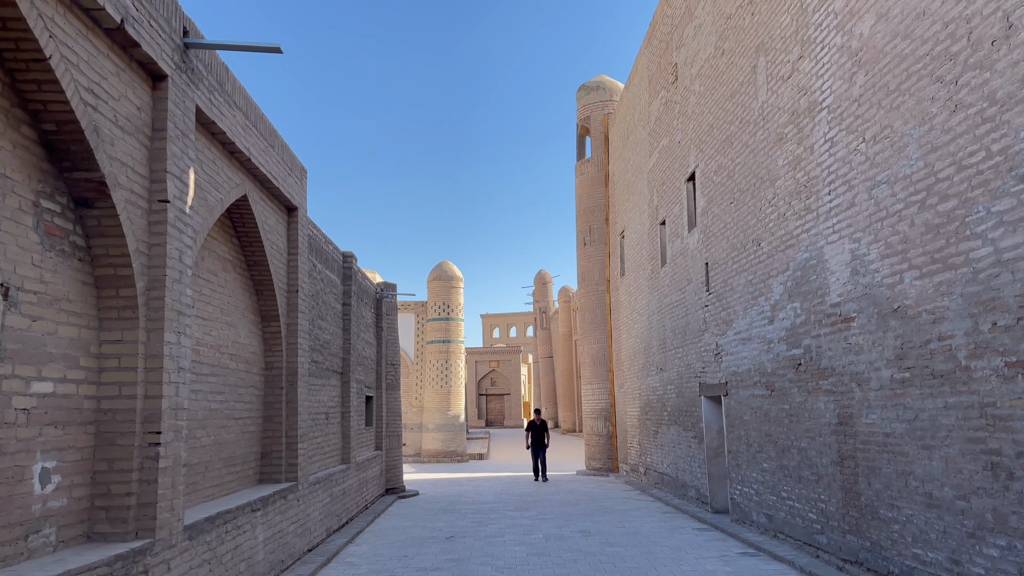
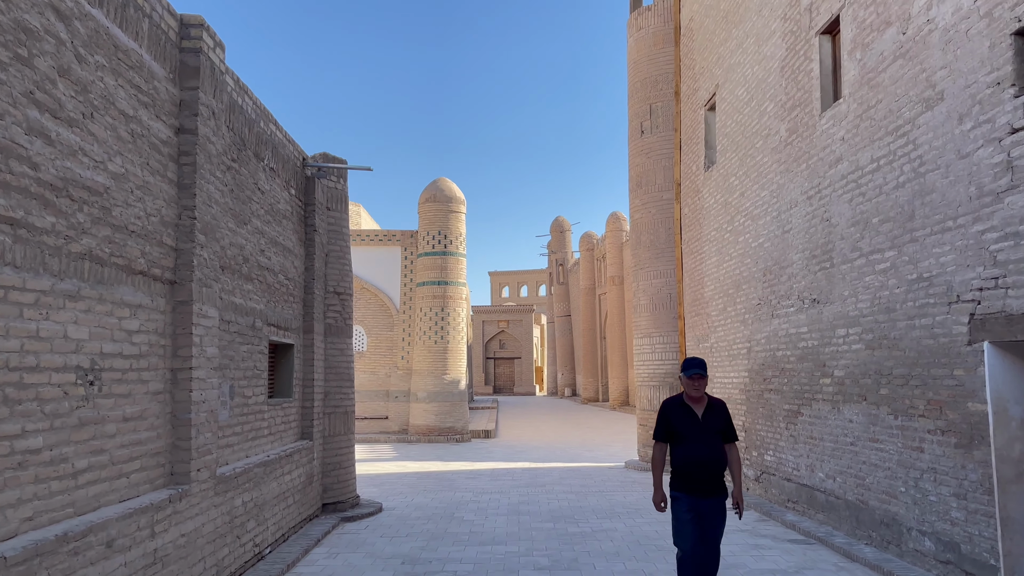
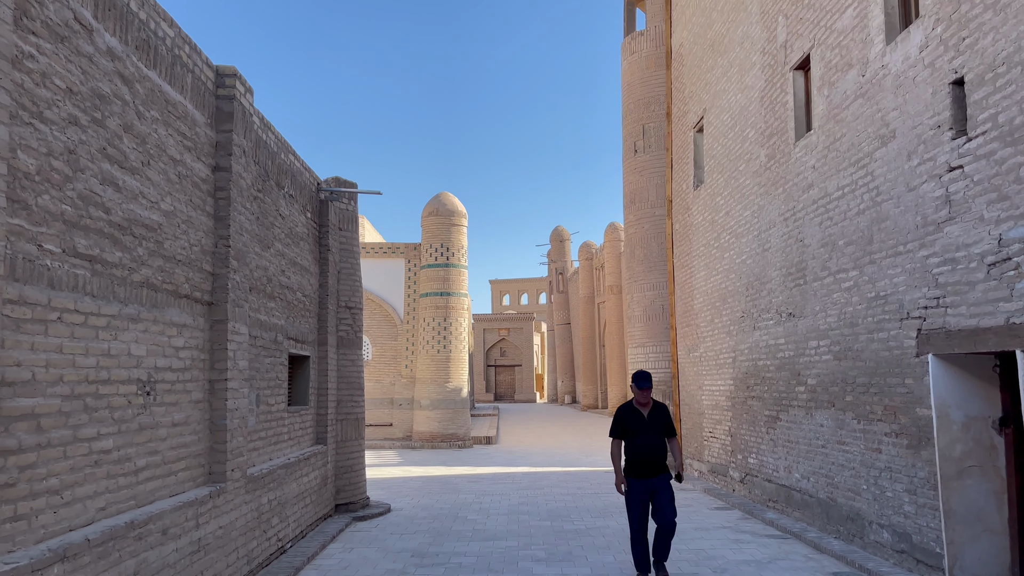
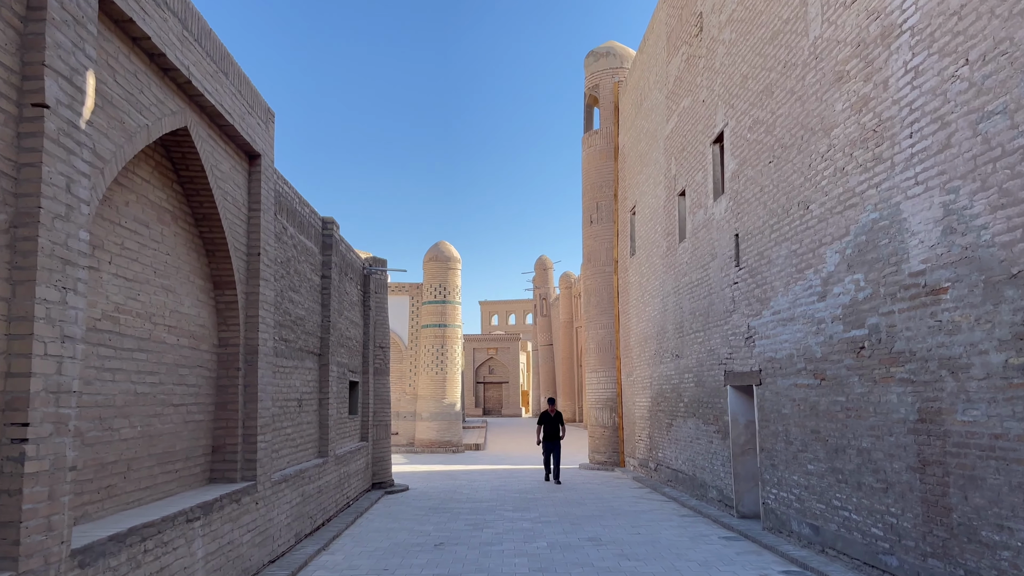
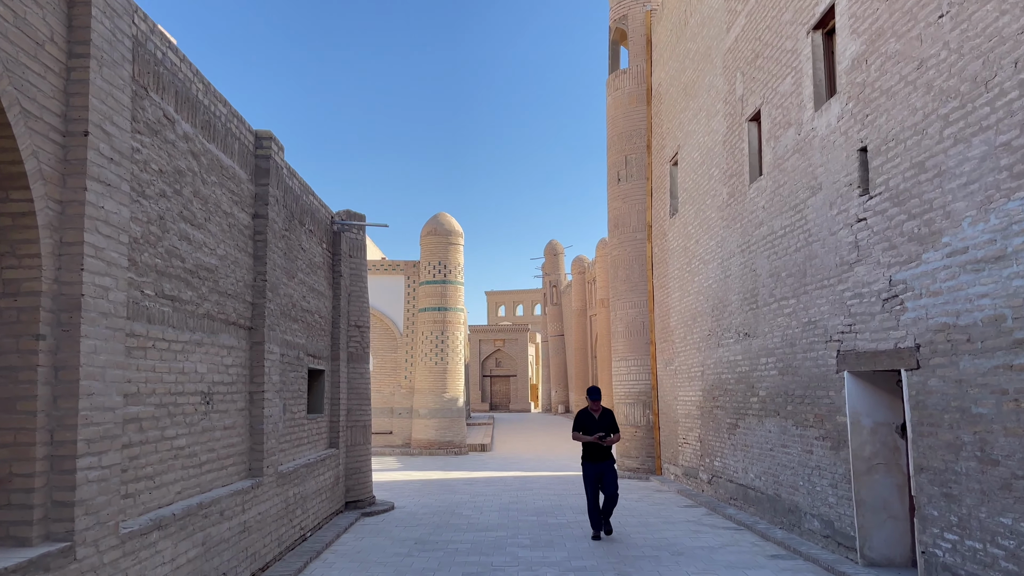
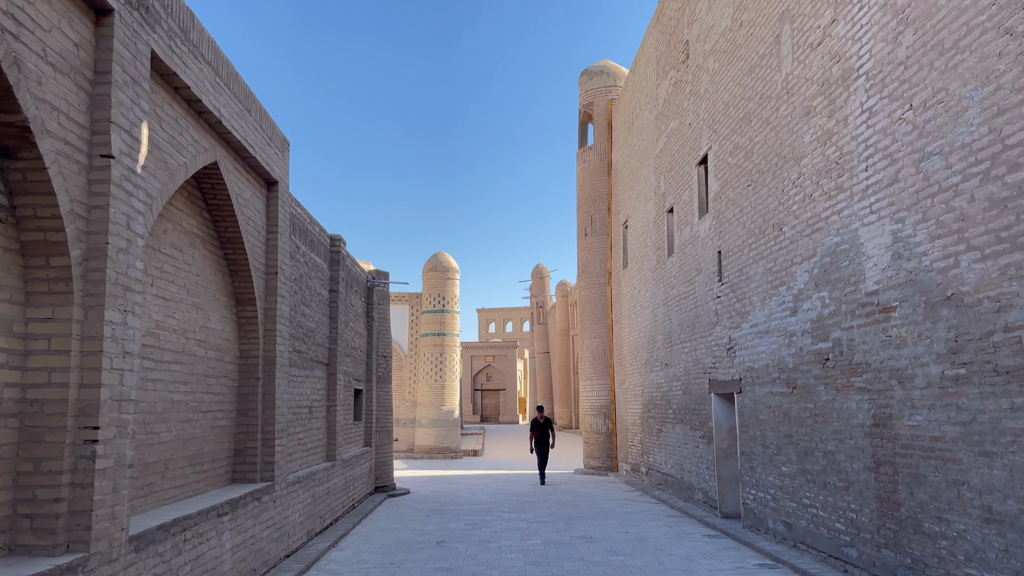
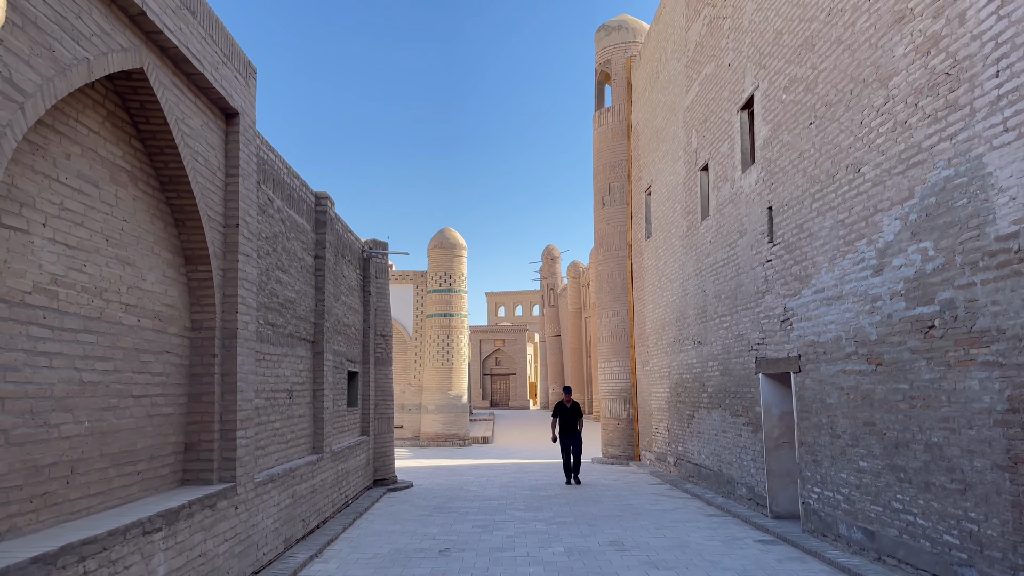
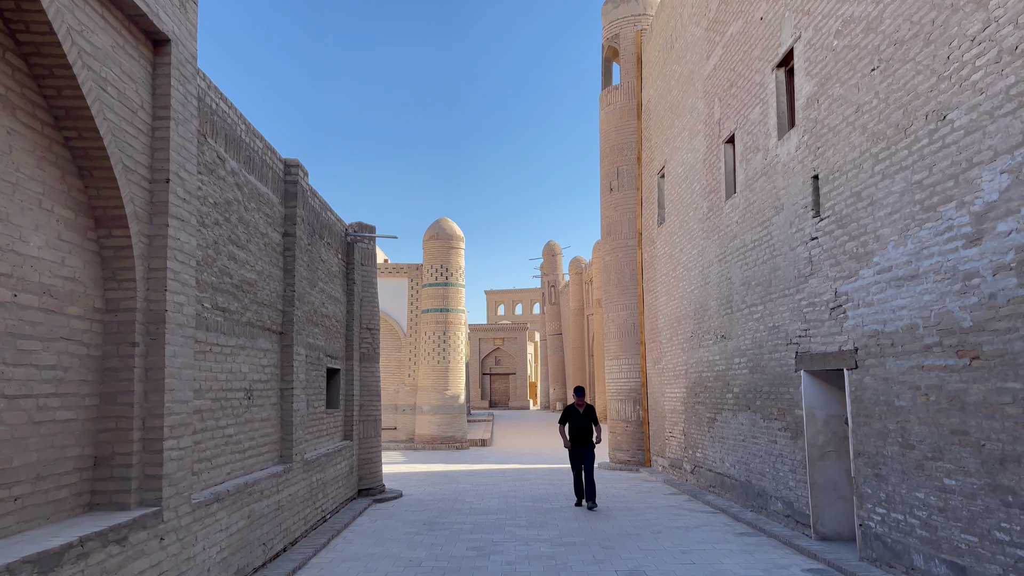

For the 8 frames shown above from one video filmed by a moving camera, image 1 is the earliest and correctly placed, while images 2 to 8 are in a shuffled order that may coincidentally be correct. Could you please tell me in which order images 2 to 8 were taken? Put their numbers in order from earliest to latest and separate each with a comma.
6, 4, 7, 8, 5, 3, 2
